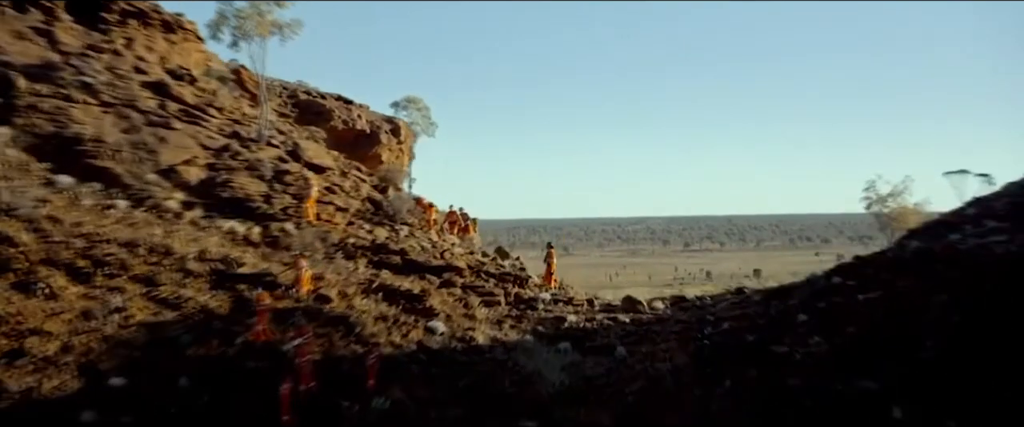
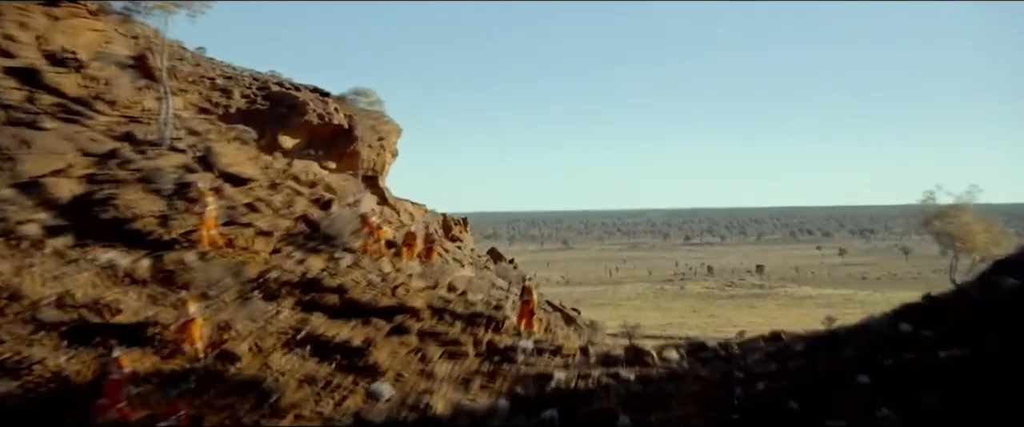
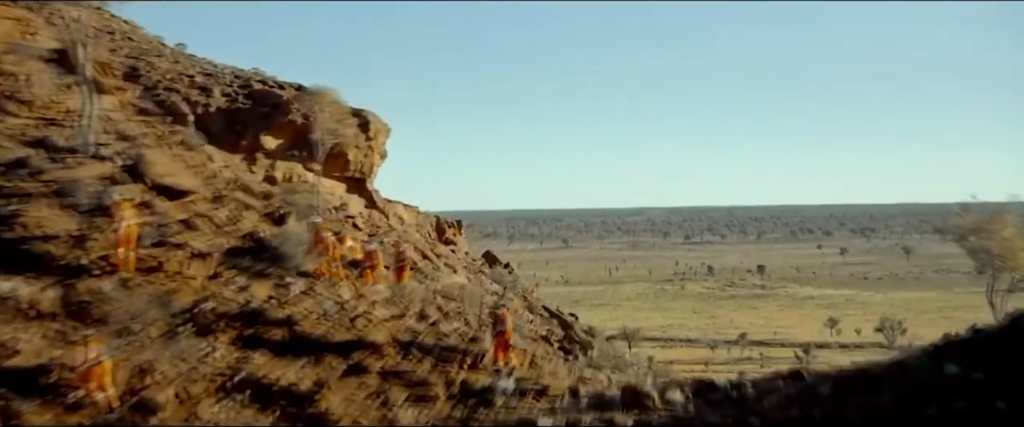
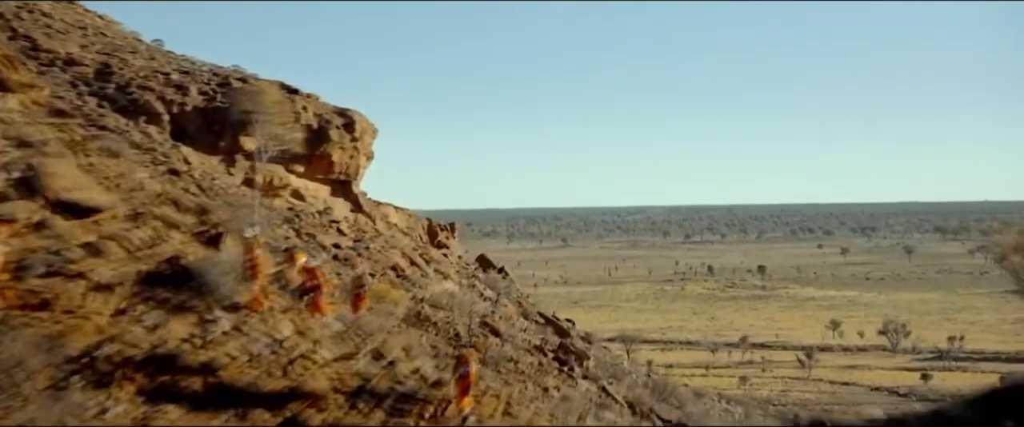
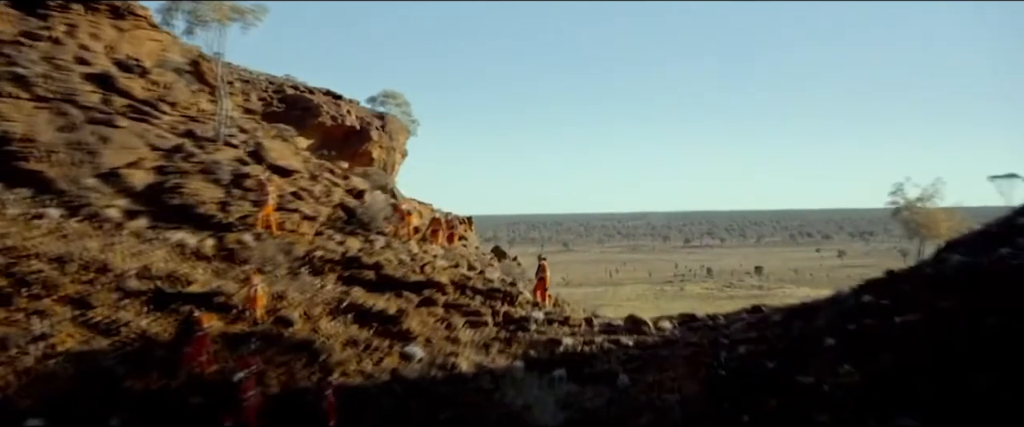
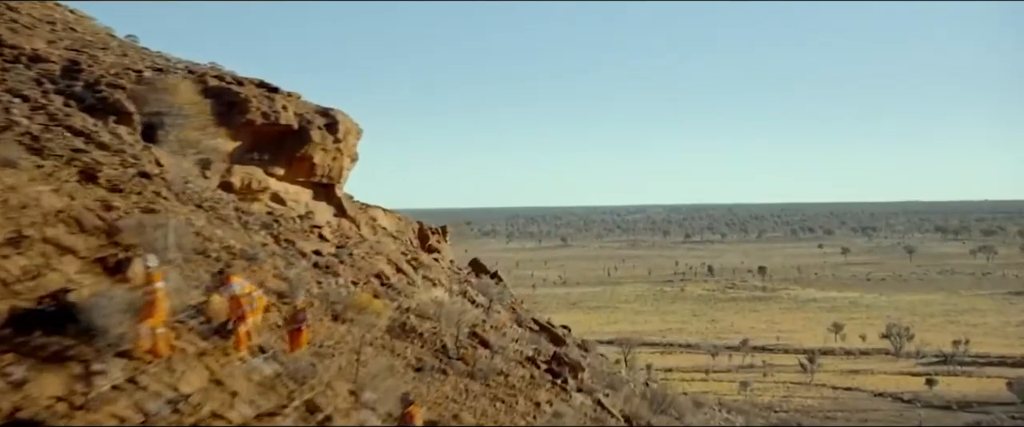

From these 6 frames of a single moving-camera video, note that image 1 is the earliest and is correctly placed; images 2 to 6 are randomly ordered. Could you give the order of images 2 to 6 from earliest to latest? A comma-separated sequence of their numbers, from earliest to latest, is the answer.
5, 2, 3, 4, 6
